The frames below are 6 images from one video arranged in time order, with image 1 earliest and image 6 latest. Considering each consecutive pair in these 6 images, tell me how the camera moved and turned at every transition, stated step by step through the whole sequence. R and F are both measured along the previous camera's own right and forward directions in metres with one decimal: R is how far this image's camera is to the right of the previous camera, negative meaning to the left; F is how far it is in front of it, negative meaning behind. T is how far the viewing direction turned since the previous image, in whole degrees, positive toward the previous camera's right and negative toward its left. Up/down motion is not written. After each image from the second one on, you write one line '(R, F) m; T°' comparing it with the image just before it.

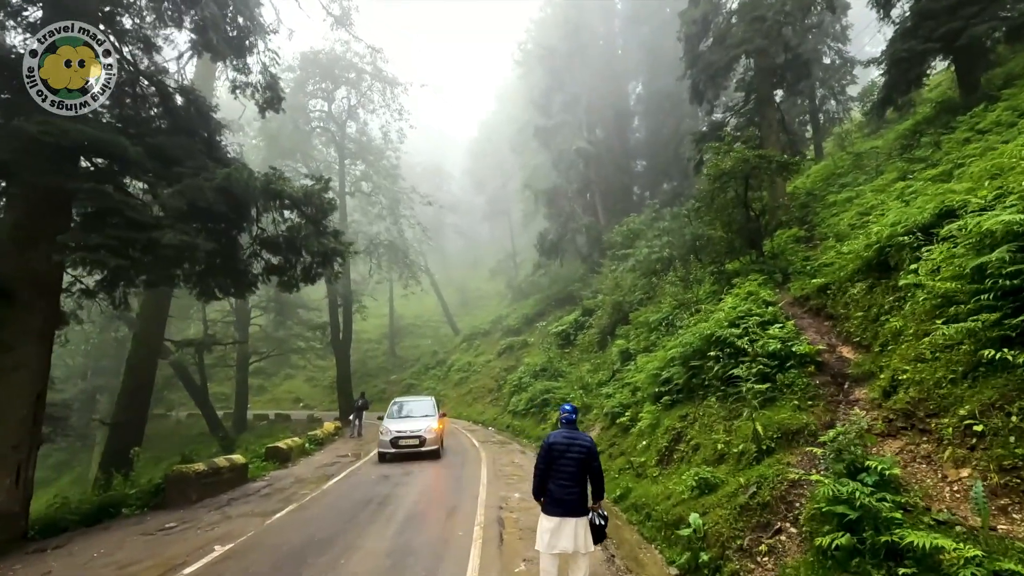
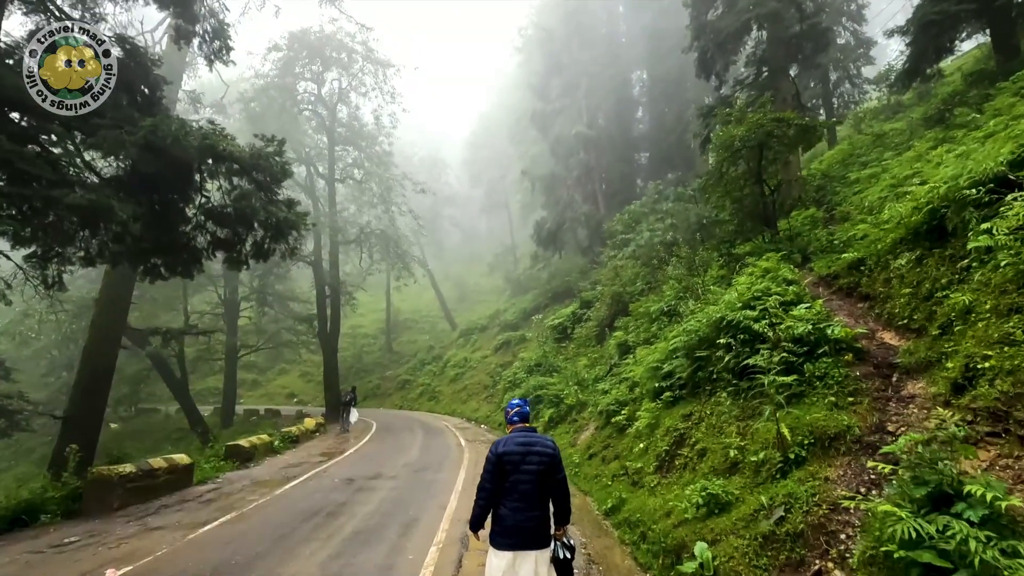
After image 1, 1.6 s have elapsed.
(+0.4, +1.3) m; 0°
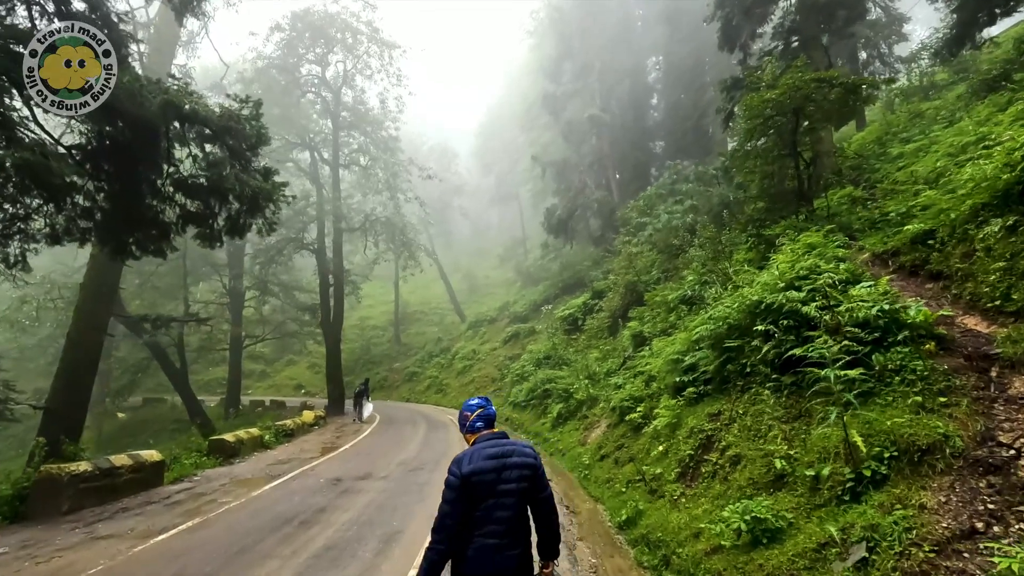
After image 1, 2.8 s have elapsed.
(+0.1, +1.0) m; -1°
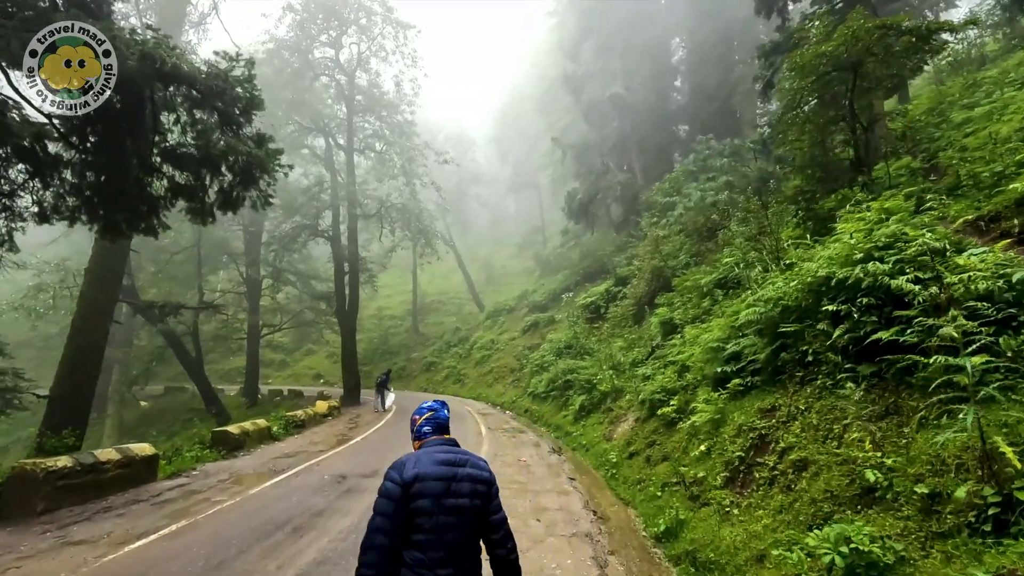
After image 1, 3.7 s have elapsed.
(0.0, +0.9) m; -2°
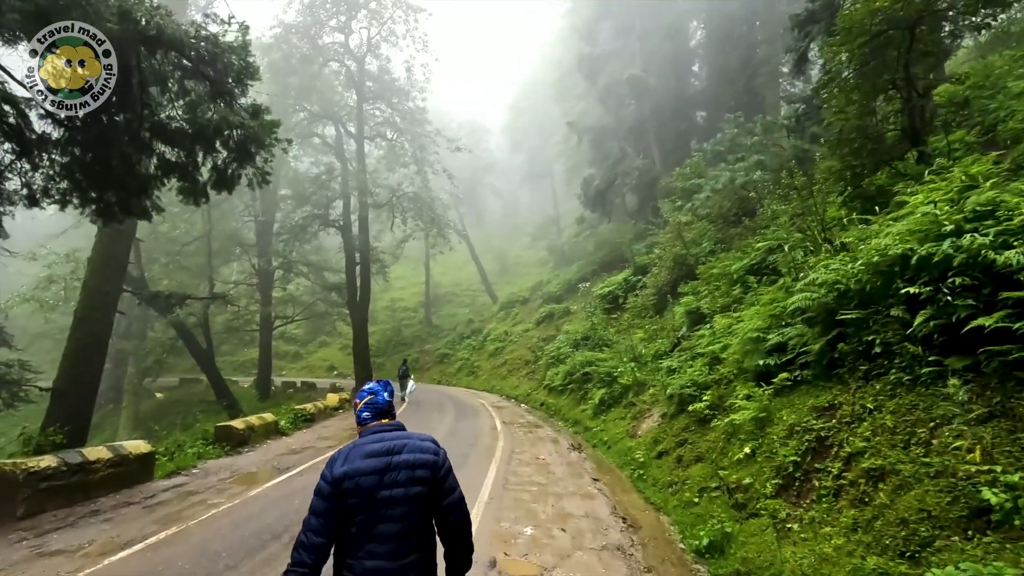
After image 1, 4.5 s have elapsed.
(-0.1, +0.7) m; -1°
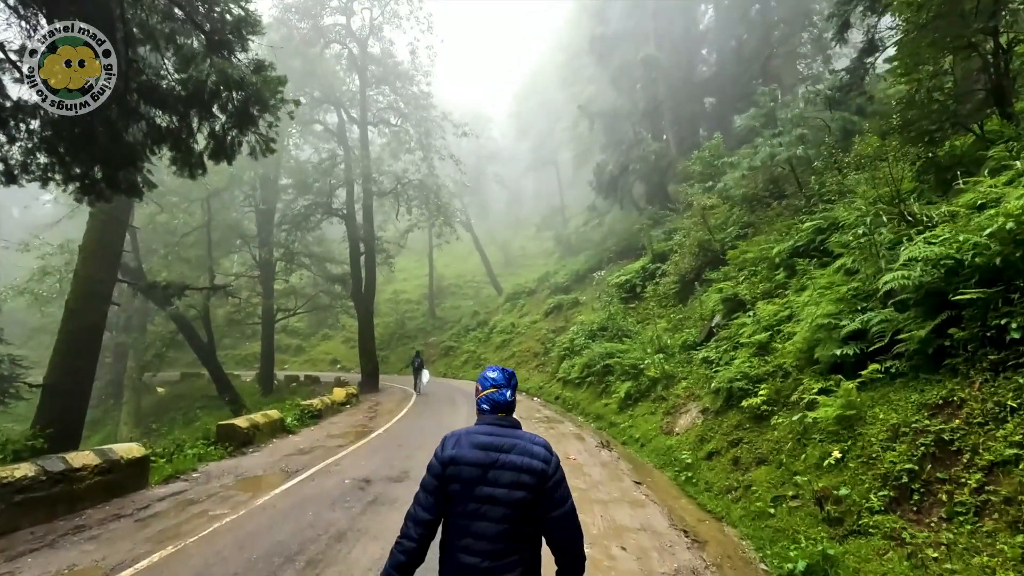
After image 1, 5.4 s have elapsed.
(-0.4, +0.8) m; 0°
